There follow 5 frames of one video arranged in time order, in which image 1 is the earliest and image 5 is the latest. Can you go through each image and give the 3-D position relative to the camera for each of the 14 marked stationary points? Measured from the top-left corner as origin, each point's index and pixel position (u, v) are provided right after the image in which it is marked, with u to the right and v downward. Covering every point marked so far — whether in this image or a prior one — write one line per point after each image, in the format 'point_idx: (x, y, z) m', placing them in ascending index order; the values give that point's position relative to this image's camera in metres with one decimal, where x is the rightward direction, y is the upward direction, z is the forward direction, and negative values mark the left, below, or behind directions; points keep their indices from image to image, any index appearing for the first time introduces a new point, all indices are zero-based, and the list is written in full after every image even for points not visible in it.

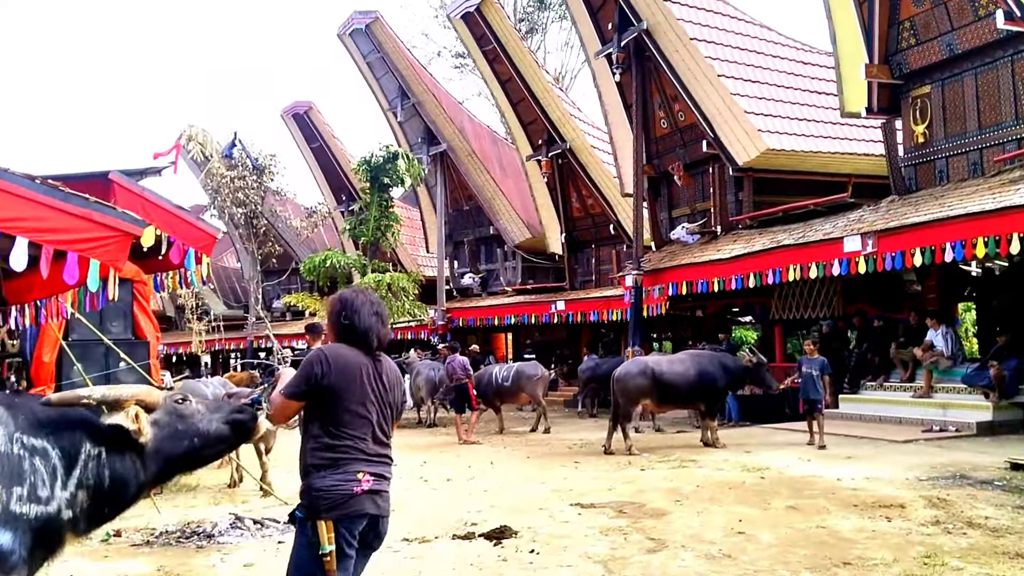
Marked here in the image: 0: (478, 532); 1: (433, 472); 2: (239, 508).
0: (-0.2, -1.6, +6.3) m
1: (-0.8, -1.9, +9.9) m
2: (-2.3, -1.8, +8.0) m
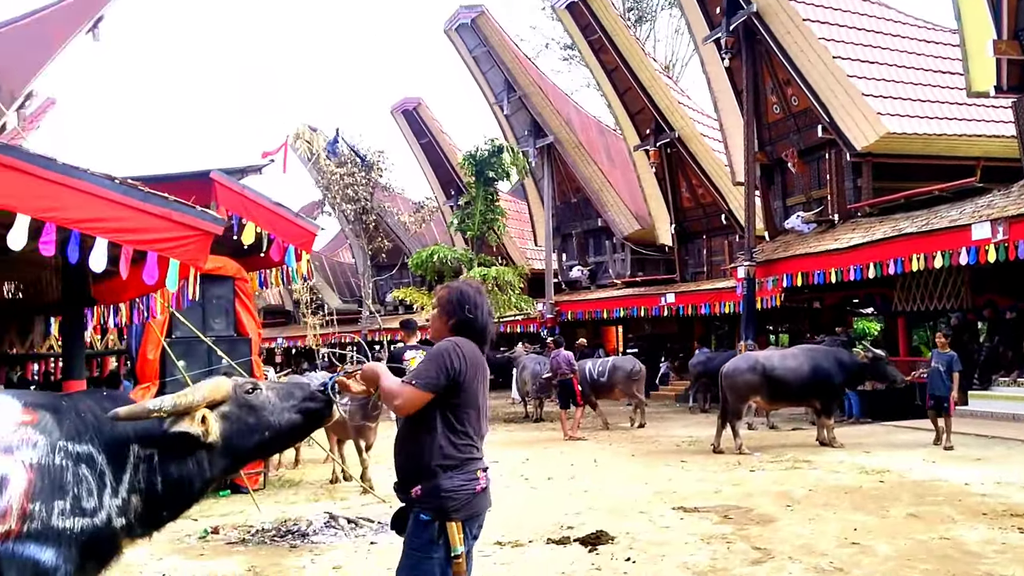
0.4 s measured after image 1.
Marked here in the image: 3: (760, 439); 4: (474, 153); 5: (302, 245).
0: (+0.4, -1.6, +6.1) m
1: (+0.2, -1.9, +9.7) m
2: (-1.5, -1.8, +8.0) m
3: (+3.1, -1.8, +11.7) m
4: (-0.7, +2.8, +19.8) m
5: (-2.0, +0.4, +9.3) m
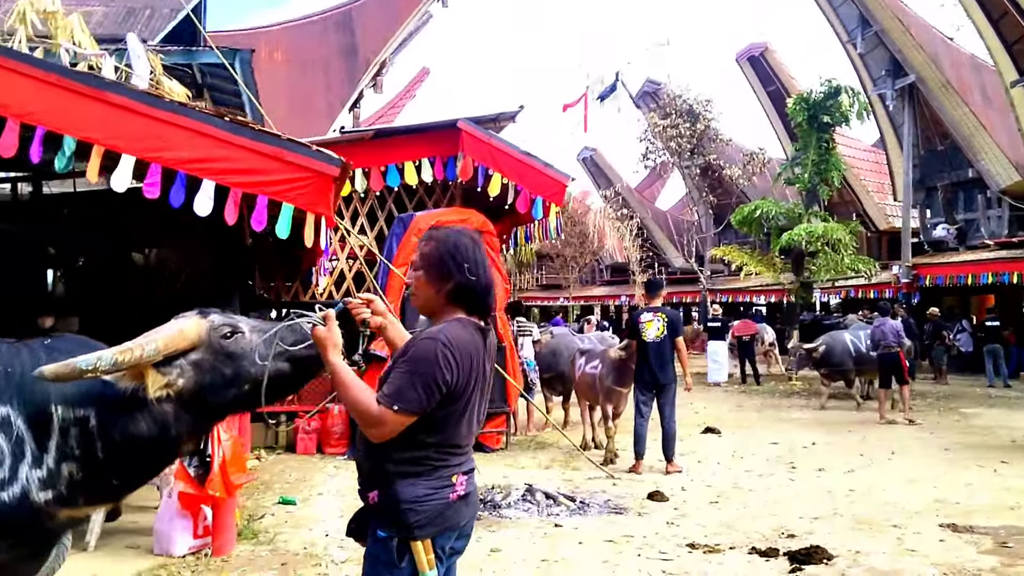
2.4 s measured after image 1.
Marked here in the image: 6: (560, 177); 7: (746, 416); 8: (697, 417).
0: (+1.4, -1.4, +5.0) m
1: (+2.6, -1.5, +8.4) m
2: (+0.4, -1.5, +7.5) m
3: (+6.0, -1.5, +9.2) m
4: (+5.5, +3.6, +18.0) m
5: (+0.4, +0.8, +8.8) m
6: (+0.5, +1.0, +8.9) m
7: (+3.0, -1.7, +12.4) m
8: (+2.3, -1.6, +12.0) m
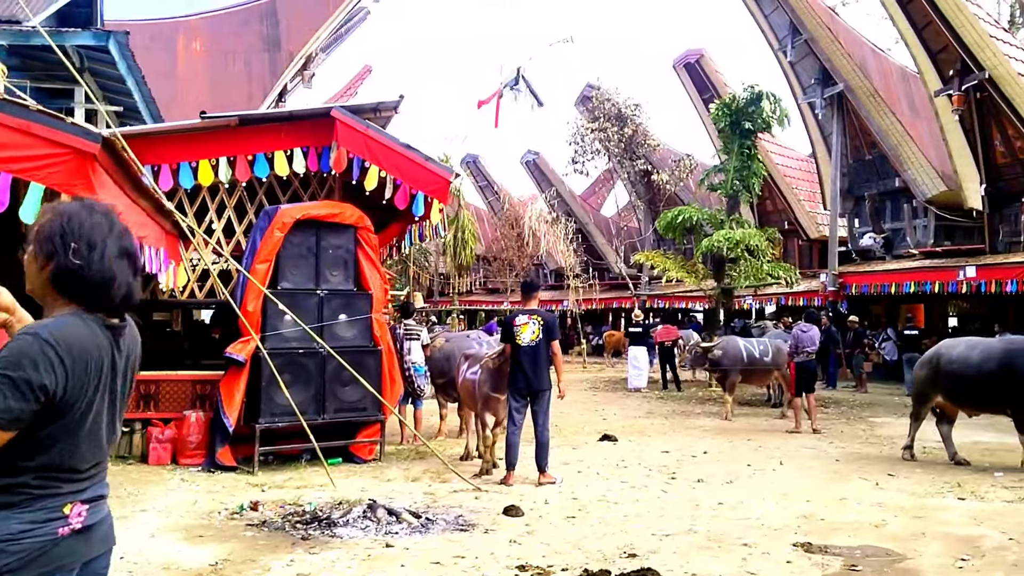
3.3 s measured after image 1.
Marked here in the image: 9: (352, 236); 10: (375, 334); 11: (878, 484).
0: (+0.5, -1.4, +4.6) m
1: (+1.5, -1.5, +8.1) m
2: (-0.6, -1.5, +7.1) m
3: (+4.9, -1.6, +9.0) m
4: (+4.1, +3.5, +17.8) m
5: (-0.7, +0.8, +8.3) m
6: (-0.6, +1.0, +8.5) m
7: (+1.7, -1.7, +12.1) m
8: (+1.1, -1.7, +11.7) m
9: (-1.4, +0.4, +8.2) m
10: (-1.2, -0.4, +8.2) m
11: (+2.8, -1.5, +7.3) m
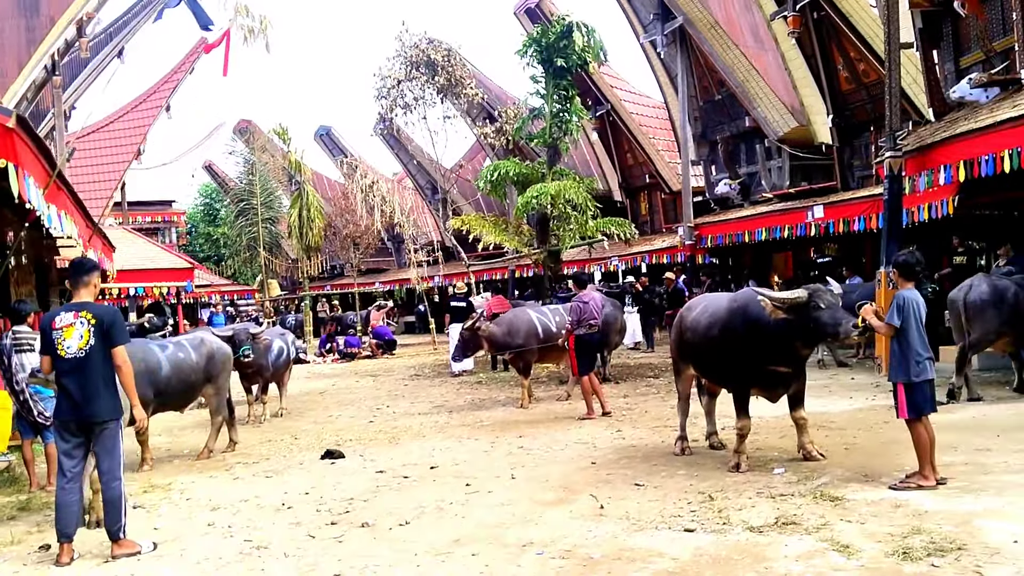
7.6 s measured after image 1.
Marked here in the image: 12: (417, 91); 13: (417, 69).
0: (-1.5, -1.3, +2.4) m
1: (-0.8, -1.3, +5.9) m
2: (-2.9, -1.4, +4.7) m
3: (+2.4, -1.0, +7.1) m
4: (+0.5, +4.1, +15.6) m
5: (-3.2, +0.9, +5.9) m
6: (-3.2, +1.1, +6.0) m
7: (-0.9, -1.4, +9.9) m
8: (-1.6, -1.4, +9.4) m
9: (-3.9, +0.4, +5.7) m
10: (-3.6, -0.4, +5.8) m
11: (+0.5, -1.2, +5.2) m
12: (-1.8, +3.8, +18.7) m
13: (-1.8, +4.2, +18.5) m
